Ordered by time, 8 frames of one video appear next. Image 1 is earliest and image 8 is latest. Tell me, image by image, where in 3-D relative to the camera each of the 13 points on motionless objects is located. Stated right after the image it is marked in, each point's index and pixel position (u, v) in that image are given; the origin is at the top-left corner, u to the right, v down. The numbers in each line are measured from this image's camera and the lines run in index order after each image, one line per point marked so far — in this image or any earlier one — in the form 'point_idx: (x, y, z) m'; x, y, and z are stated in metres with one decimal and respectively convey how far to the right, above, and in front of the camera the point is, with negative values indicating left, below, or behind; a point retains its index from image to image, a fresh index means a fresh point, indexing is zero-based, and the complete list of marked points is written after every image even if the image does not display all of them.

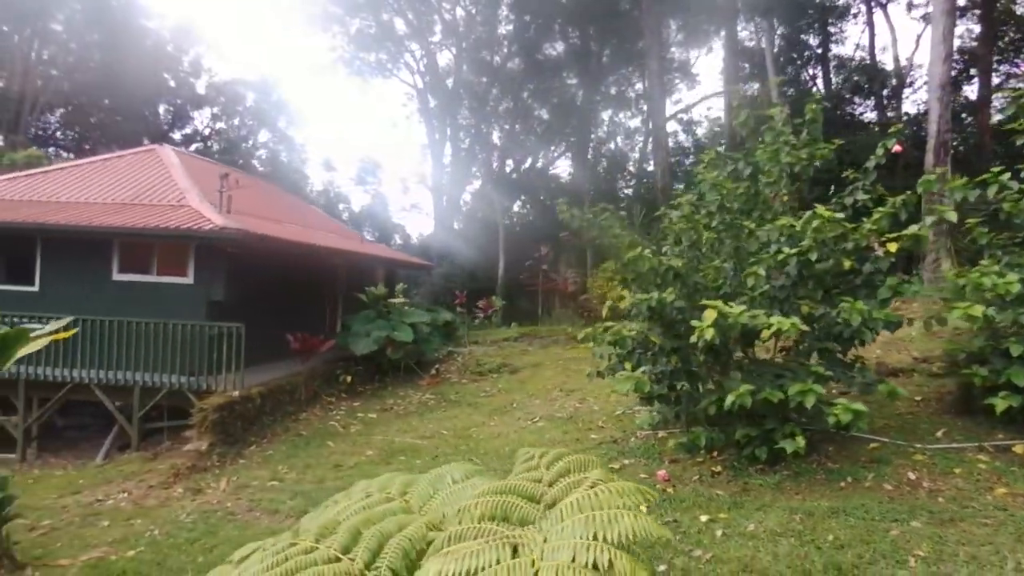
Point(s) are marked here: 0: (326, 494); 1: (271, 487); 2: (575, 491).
0: (-2.0, -2.2, +6.9) m
1: (-2.7, -2.3, +7.3) m
2: (+0.3, -0.8, +2.6) m
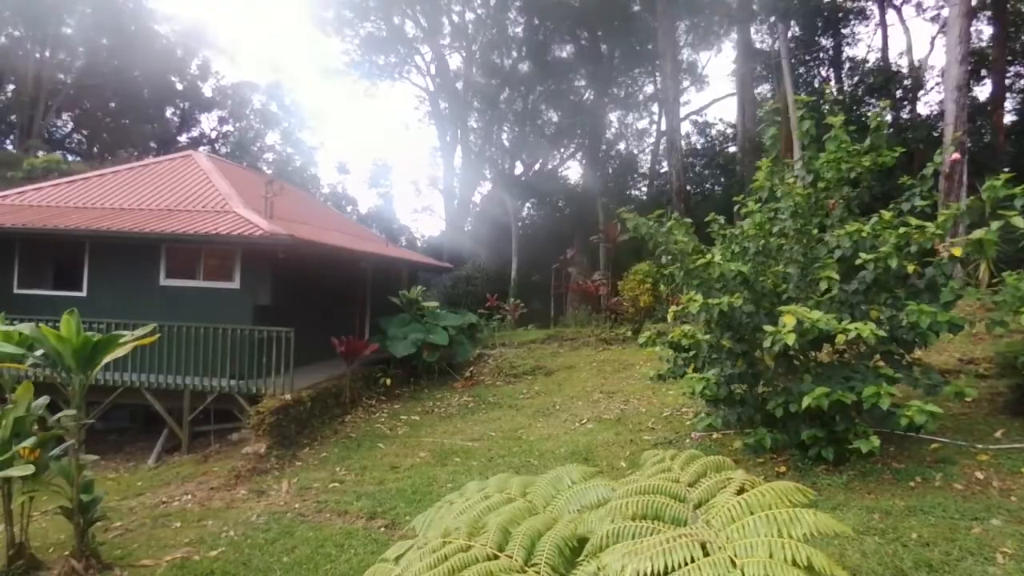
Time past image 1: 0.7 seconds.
0: (-1.3, -2.3, +7.1) m
1: (-2.1, -2.3, +7.4) m
2: (+0.9, -0.9, +2.8) m
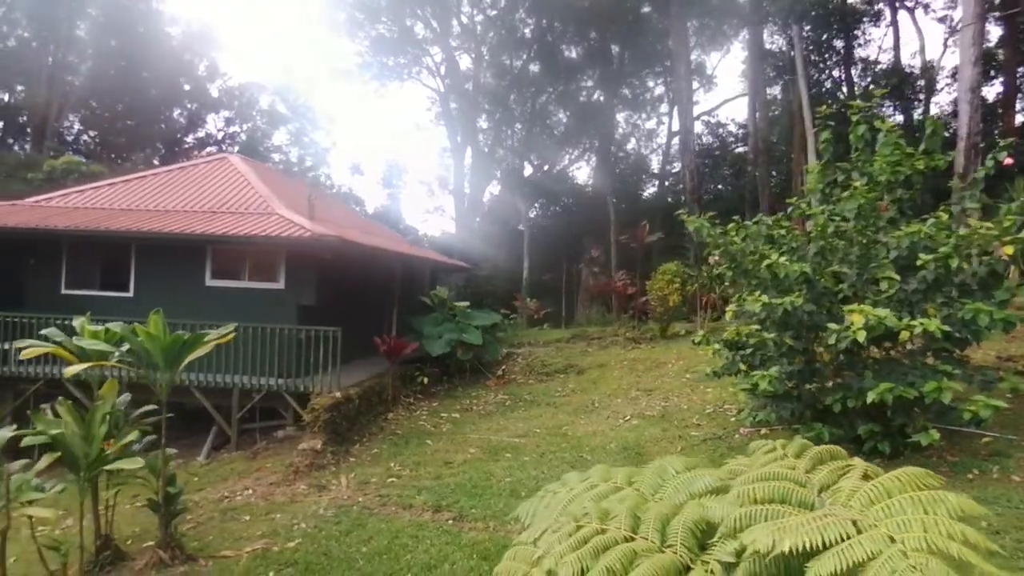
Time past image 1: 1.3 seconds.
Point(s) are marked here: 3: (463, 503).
0: (-0.7, -2.3, +7.3) m
1: (-1.4, -2.3, +7.6) m
2: (+1.6, -0.9, +3.0) m
3: (-0.5, -2.3, +6.8) m
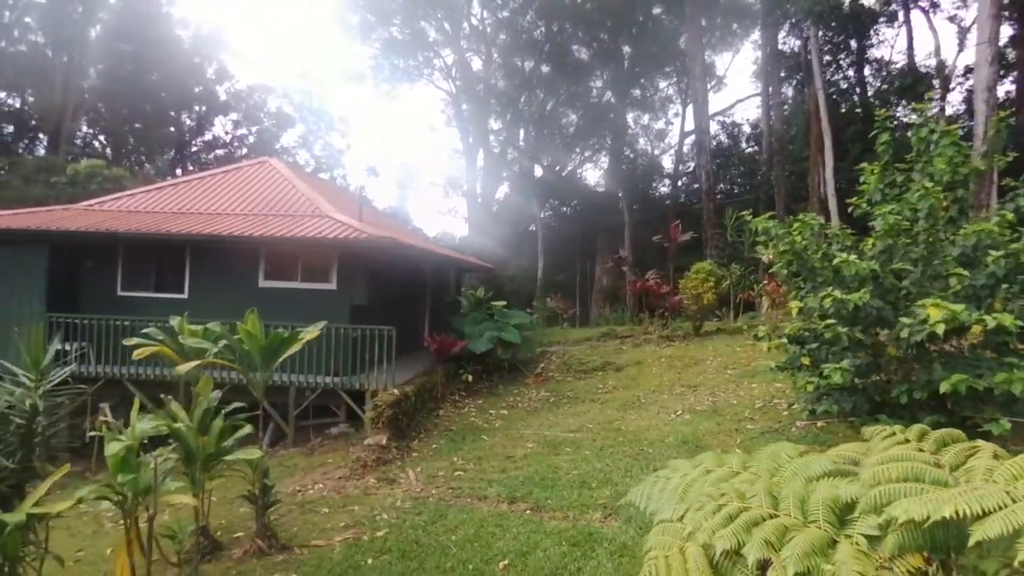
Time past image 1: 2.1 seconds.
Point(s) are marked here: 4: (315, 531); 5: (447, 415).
0: (+0.1, -2.3, +7.5) m
1: (-0.7, -2.3, +7.9) m
2: (+2.4, -0.9, +3.2) m
3: (+0.3, -2.3, +7.0) m
4: (-2.0, -2.5, +6.6) m
5: (-1.1, -2.1, +10.4) m
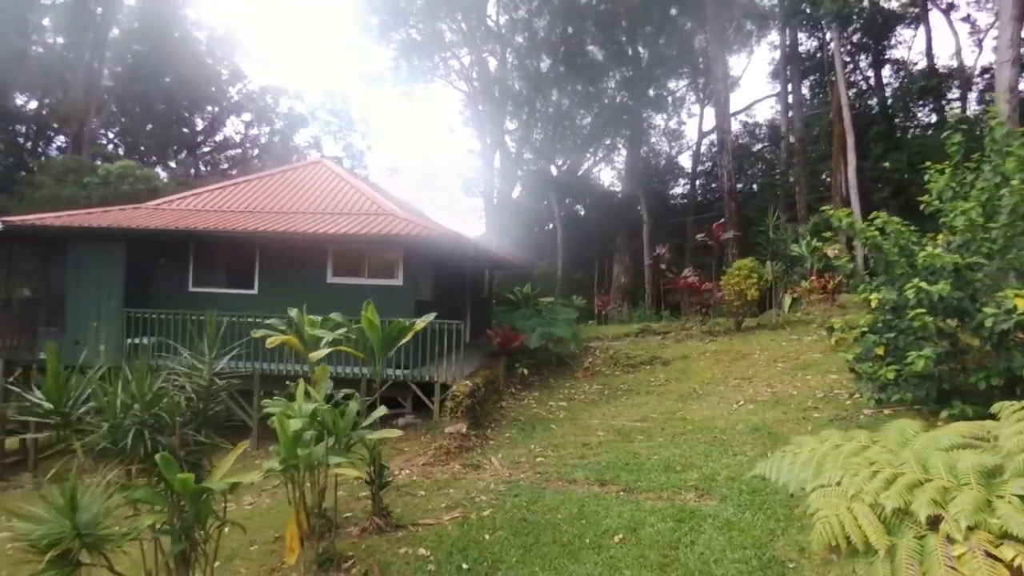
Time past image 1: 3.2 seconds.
0: (+1.1, -2.2, +7.9) m
1: (+0.4, -2.2, +8.3) m
2: (+3.4, -0.8, +3.6) m
3: (+1.3, -2.2, +7.4) m
4: (-1.0, -2.4, +6.9) m
5: (0.0, -2.0, +10.8) m
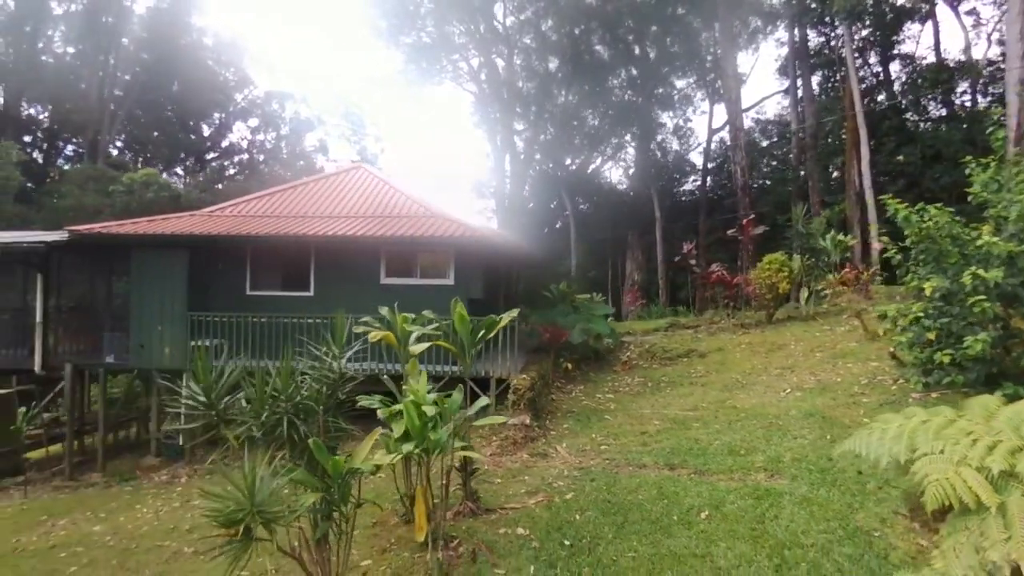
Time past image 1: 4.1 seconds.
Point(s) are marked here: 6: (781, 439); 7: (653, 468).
0: (+2.0, -2.1, +8.3) m
1: (+1.3, -2.2, +8.7) m
2: (+4.2, -0.7, +4.0) m
3: (+2.2, -2.1, +7.8) m
4: (-0.1, -2.4, +7.3) m
5: (+0.9, -1.9, +11.2) m
6: (+3.4, -1.9, +8.1) m
7: (+1.7, -2.2, +7.8) m
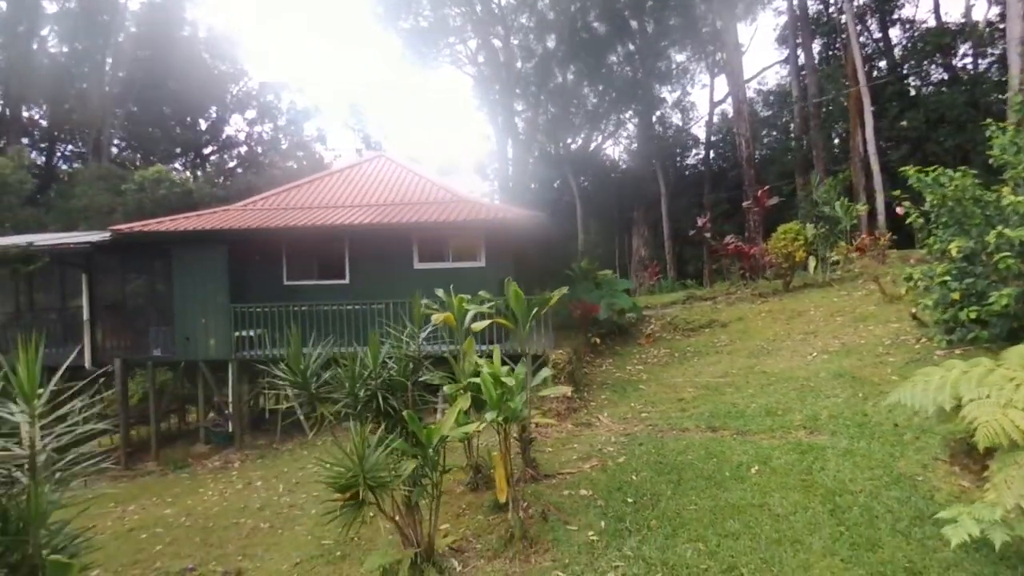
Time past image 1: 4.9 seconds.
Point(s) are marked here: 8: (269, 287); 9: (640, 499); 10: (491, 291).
0: (+2.7, -1.7, +8.7) m
1: (+1.9, -1.8, +9.1) m
2: (+4.8, -0.3, +4.4) m
3: (+2.9, -1.7, +8.2) m
4: (+0.6, -2.1, +7.8) m
5: (+1.5, -1.5, +11.6) m
6: (+4.1, -1.5, +8.6) m
7: (+2.3, -1.8, +8.2) m
8: (-4.6, 0.0, +12.1) m
9: (+1.3, -2.1, +6.3) m
10: (-0.4, -0.1, +11.8) m
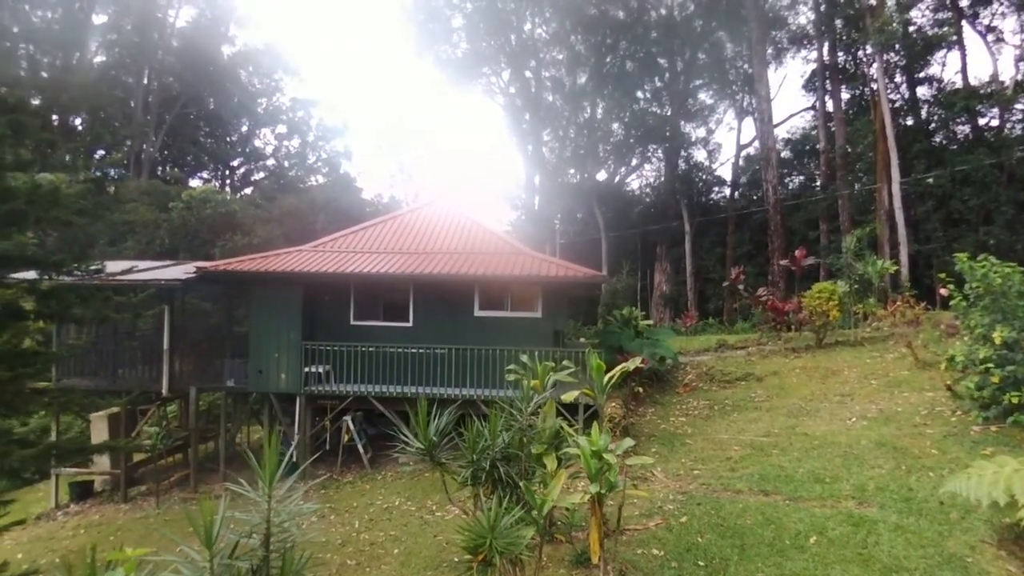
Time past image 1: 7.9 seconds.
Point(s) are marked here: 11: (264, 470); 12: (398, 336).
0: (+3.6, -2.8, +9.4) m
1: (+2.9, -2.8, +9.7) m
2: (+5.8, -1.3, +5.0) m
3: (+3.8, -2.8, +8.8) m
4: (+1.5, -3.0, +8.4) m
5: (+2.5, -2.6, +12.3) m
6: (+5.0, -2.6, +9.2) m
7: (+3.3, -2.9, +8.9) m
8: (-3.5, -0.8, +12.8) m
9: (+2.2, -3.0, +7.0) m
10: (+0.7, -1.0, +12.5) m
11: (-1.7, -1.2, +4.2) m
12: (-2.3, -1.0, +12.7) m
